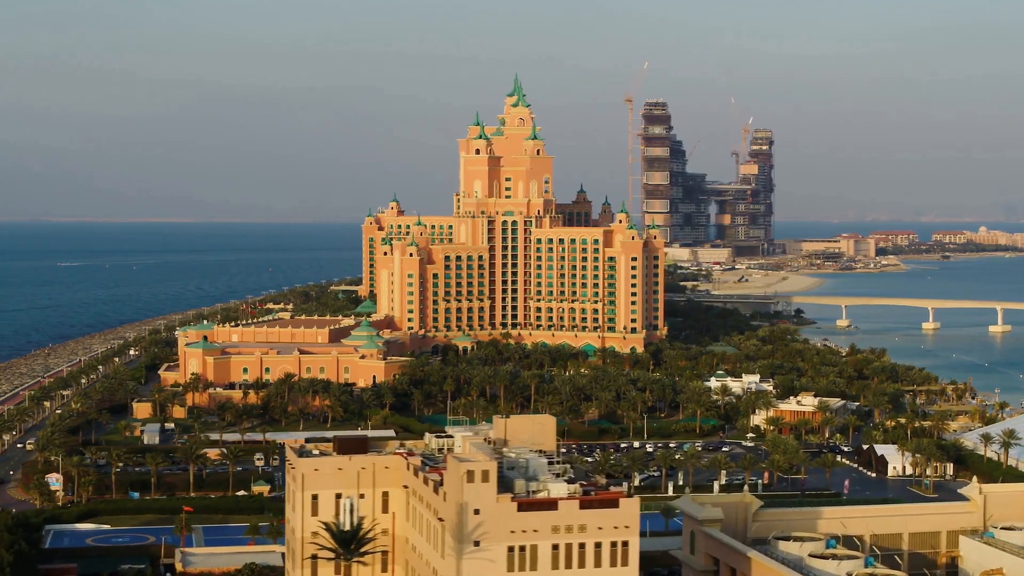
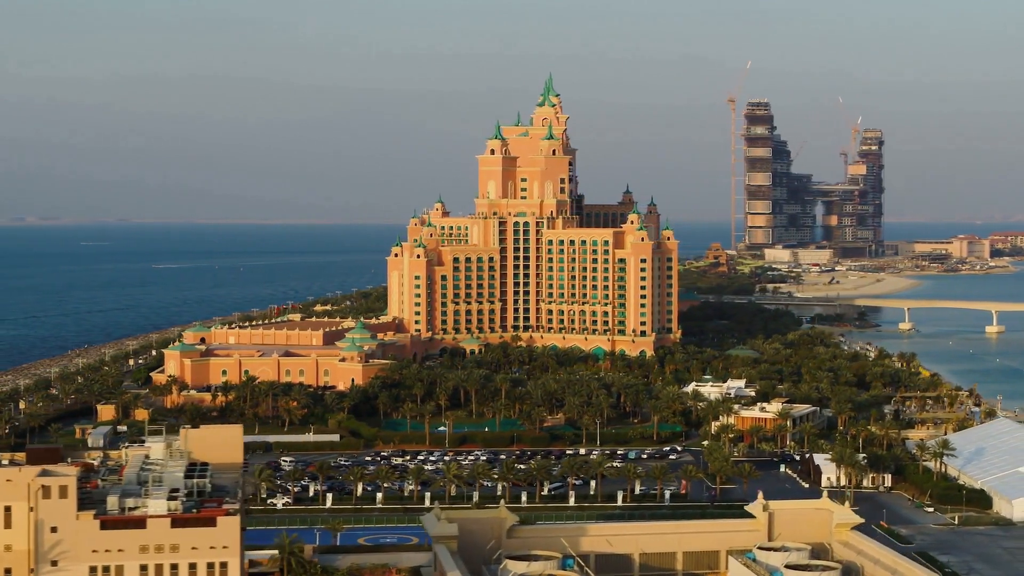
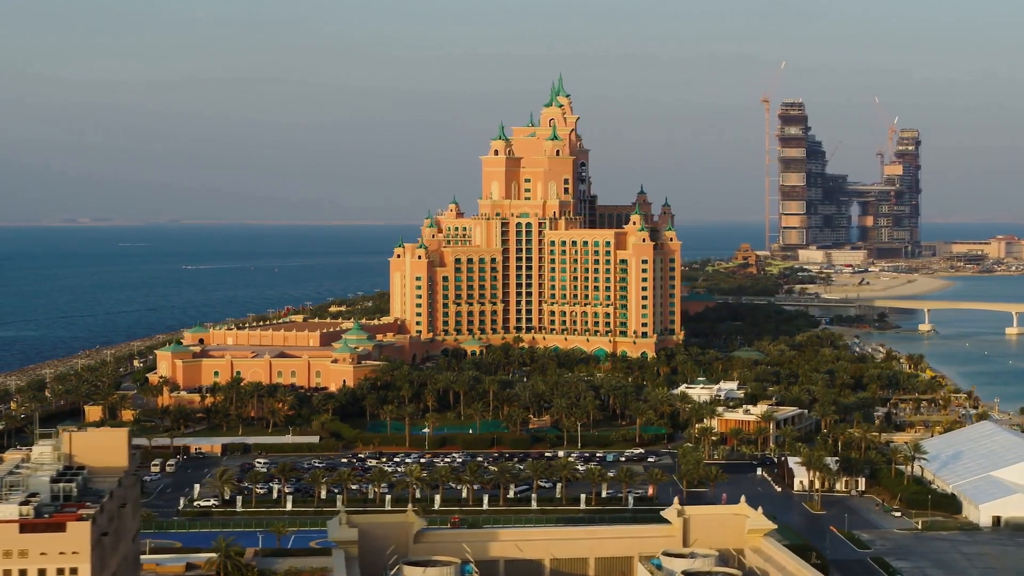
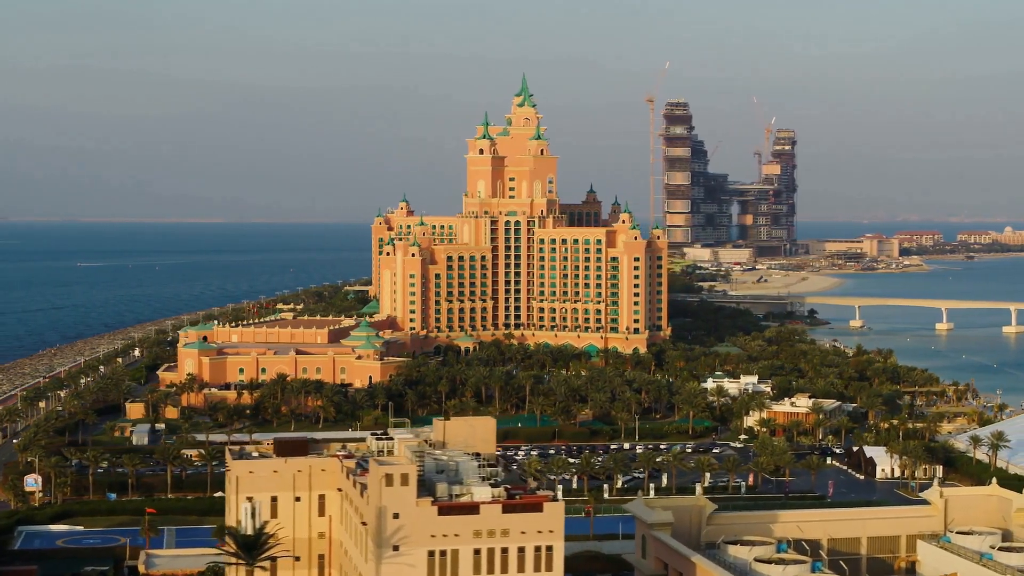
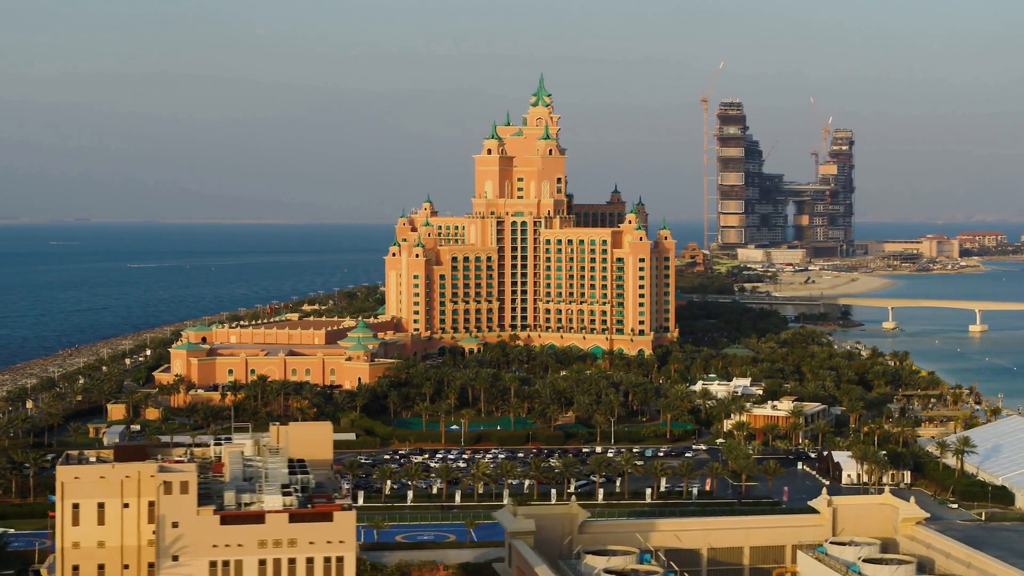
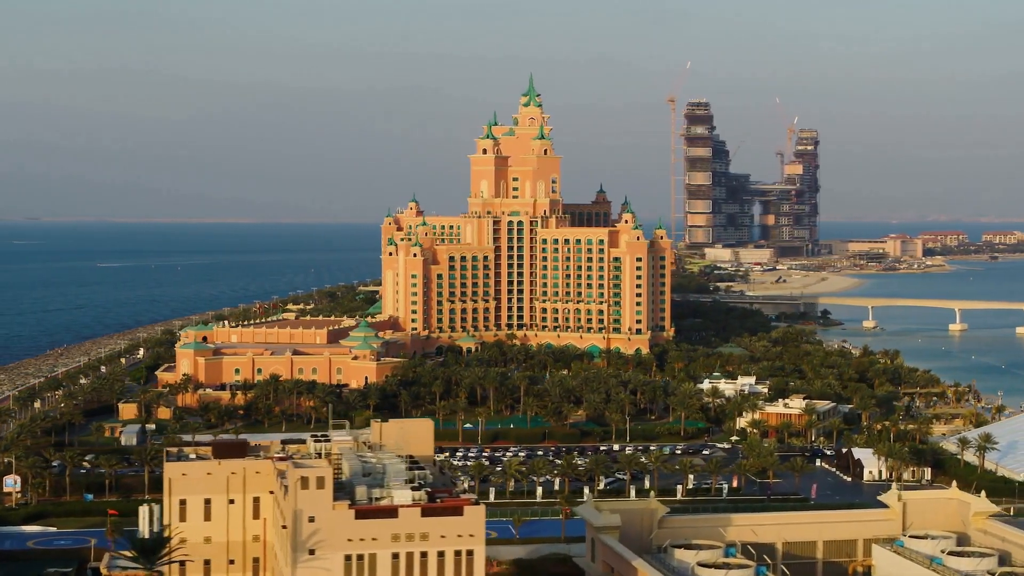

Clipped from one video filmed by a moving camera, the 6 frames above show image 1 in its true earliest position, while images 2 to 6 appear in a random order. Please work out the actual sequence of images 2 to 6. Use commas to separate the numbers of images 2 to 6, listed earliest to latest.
4, 6, 5, 2, 3
